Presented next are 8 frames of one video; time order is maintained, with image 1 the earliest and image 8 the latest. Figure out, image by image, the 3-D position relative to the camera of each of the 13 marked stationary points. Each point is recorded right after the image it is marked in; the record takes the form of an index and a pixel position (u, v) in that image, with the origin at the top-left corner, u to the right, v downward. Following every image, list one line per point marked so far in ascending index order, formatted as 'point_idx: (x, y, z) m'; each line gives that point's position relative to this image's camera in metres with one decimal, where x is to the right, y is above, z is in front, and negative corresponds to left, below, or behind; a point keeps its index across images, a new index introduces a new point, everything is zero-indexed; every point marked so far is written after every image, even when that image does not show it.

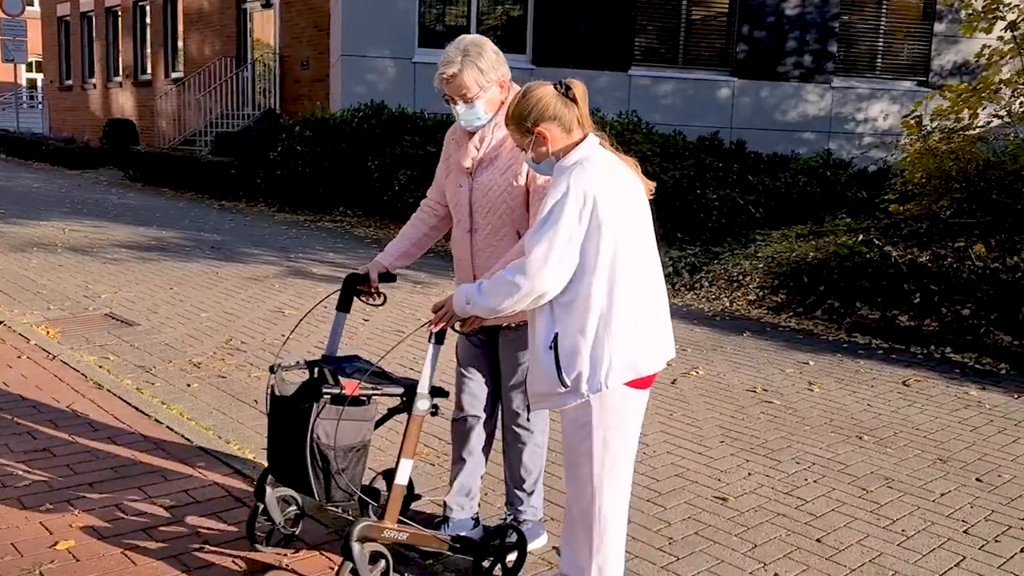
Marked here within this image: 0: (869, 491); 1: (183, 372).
0: (+1.7, -0.9, +4.5) m
1: (-2.0, -0.5, +6.0) m
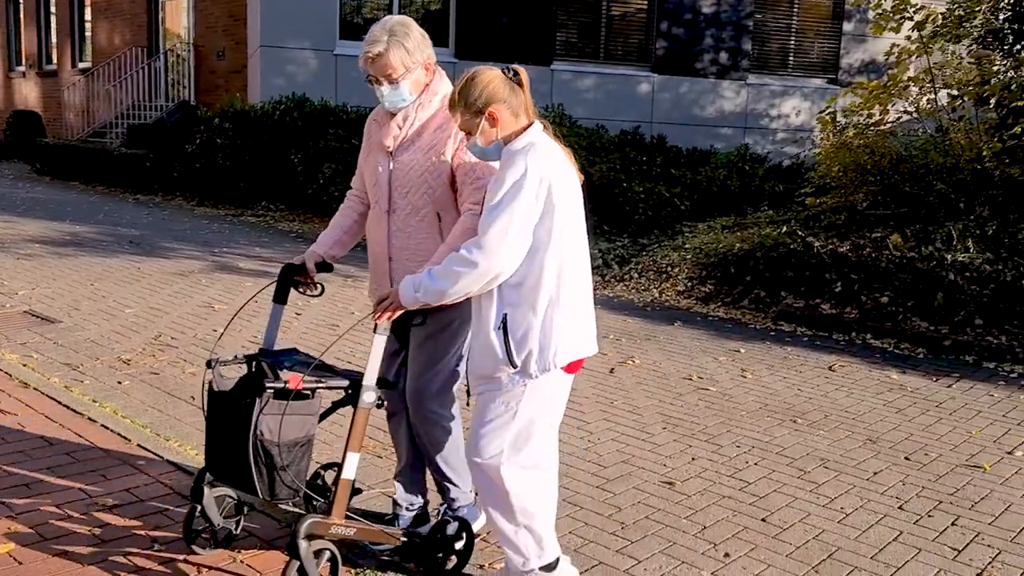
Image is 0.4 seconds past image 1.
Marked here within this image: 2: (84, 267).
0: (+1.4, -0.9, +4.7) m
1: (-2.4, -0.5, +5.8) m
2: (-4.0, +0.2, +9.2) m
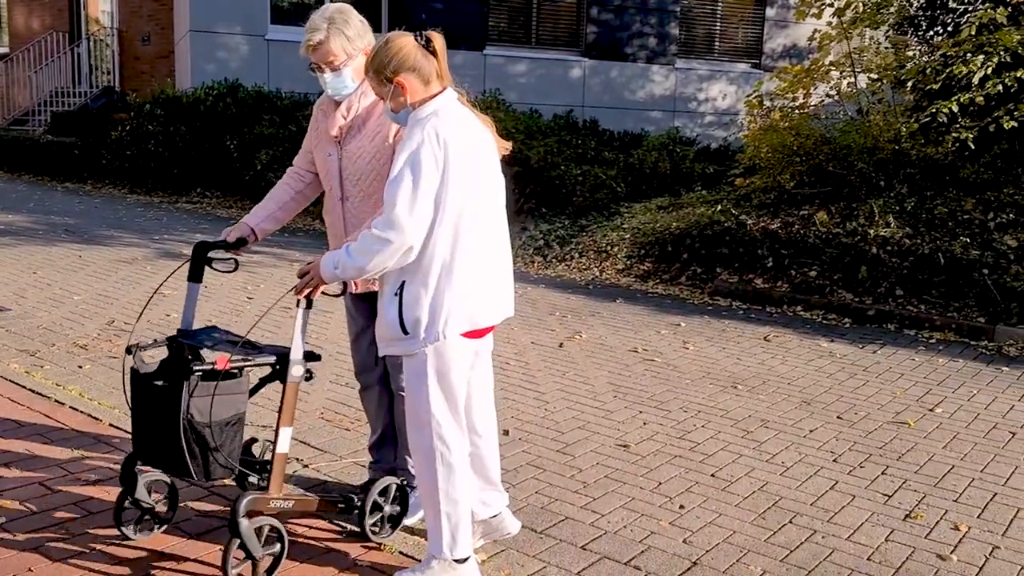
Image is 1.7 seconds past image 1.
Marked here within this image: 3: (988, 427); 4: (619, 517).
0: (+1.2, -0.7, +5.0) m
1: (-2.7, -0.4, +5.9) m
2: (-4.6, +0.3, +9.1) m
3: (+2.6, -0.7, +5.2) m
4: (+0.4, -0.9, +3.9) m
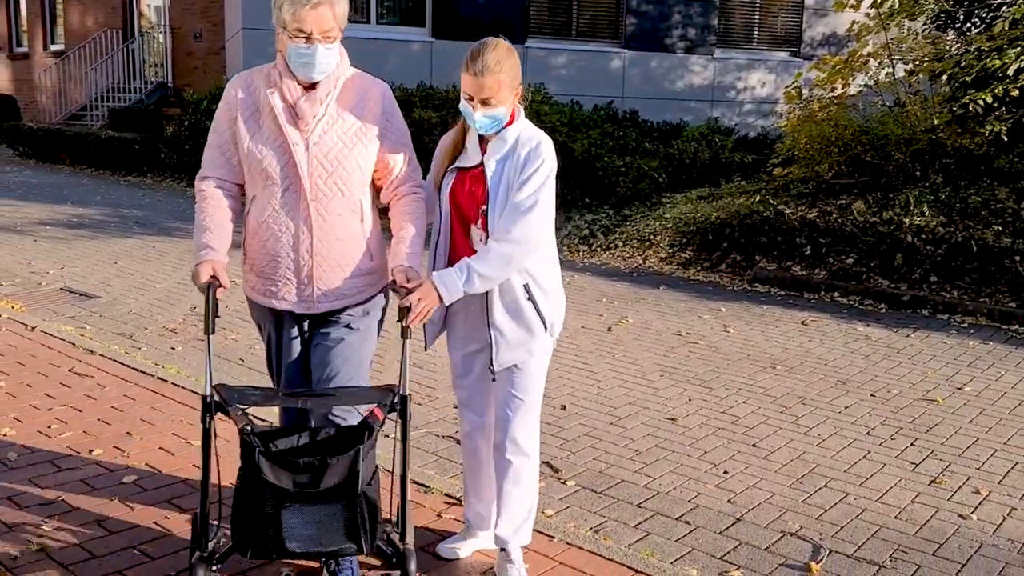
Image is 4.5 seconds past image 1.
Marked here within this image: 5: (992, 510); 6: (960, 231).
0: (+1.6, -0.7, +5.4) m
1: (-2.3, -0.3, +6.4) m
2: (-4.1, +0.4, +9.7) m
3: (+2.9, -0.7, +5.5) m
4: (+0.7, -0.9, +4.3) m
5: (+2.0, -0.9, +4.0) m
6: (+3.8, +0.5, +8.2) m
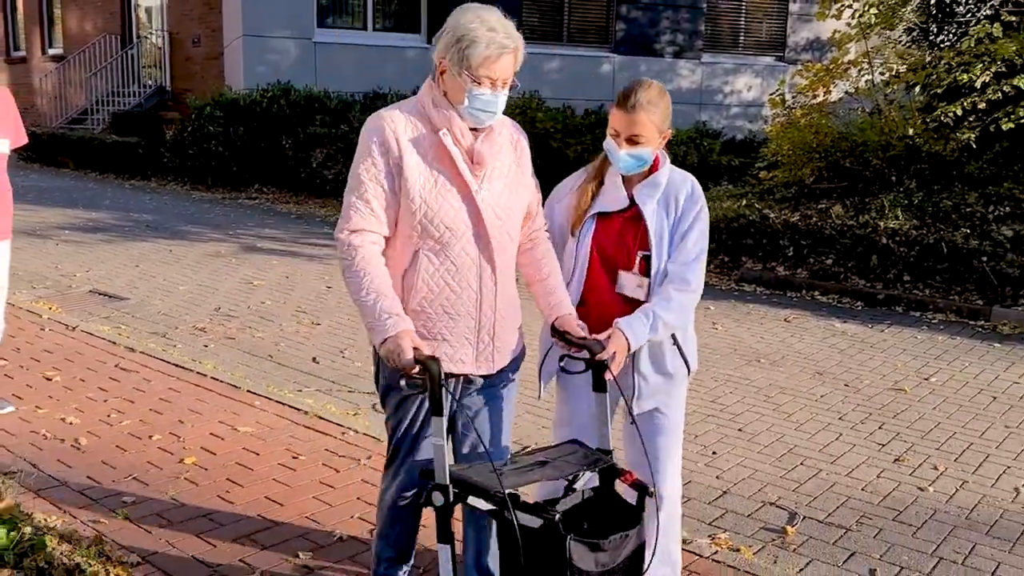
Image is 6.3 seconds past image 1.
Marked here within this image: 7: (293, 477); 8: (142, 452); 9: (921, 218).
0: (+1.6, -0.7, +6.0) m
1: (-2.3, -0.3, +6.9) m
2: (-4.1, +0.4, +10.2) m
3: (+2.9, -0.7, +6.1) m
4: (+0.8, -0.9, +4.9) m
5: (+2.1, -0.9, +4.6) m
6: (+3.8, +0.5, +8.8) m
7: (-1.0, -0.9, +4.4) m
8: (-1.8, -0.8, +4.6) m
9: (+3.8, +0.7, +9.1) m
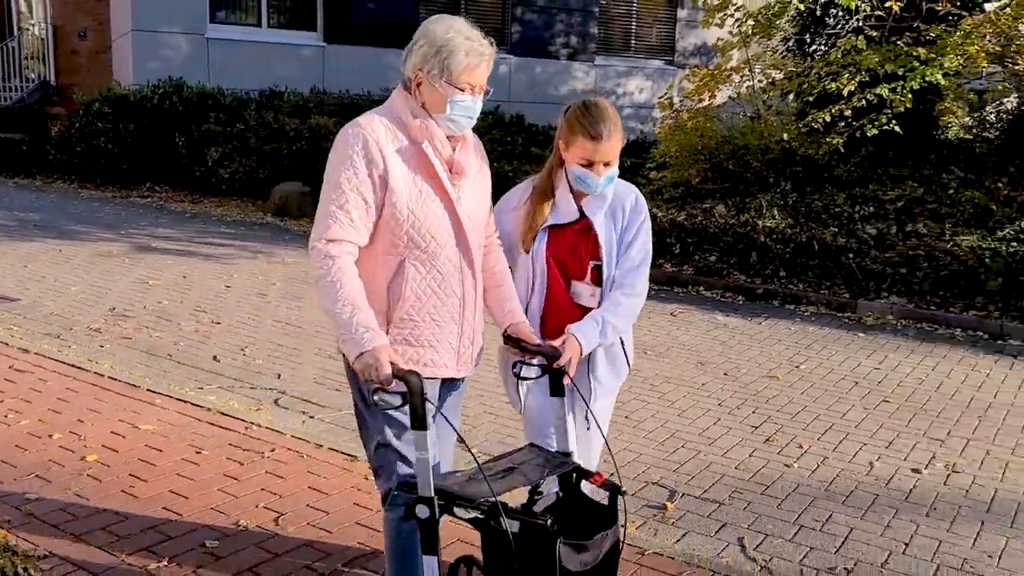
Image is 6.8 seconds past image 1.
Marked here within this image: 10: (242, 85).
0: (+0.9, -0.6, +6.4) m
1: (-3.0, -0.3, +6.9) m
2: (-5.2, +0.4, +9.9) m
3: (+2.3, -0.6, +6.6) m
4: (+0.2, -0.8, +5.2) m
5: (+1.6, -0.9, +5.0) m
6: (+2.8, +0.6, +9.4) m
7: (-1.5, -0.9, +4.5) m
8: (-2.3, -0.8, +4.7) m
9: (+2.8, +0.7, +9.7) m
10: (-4.3, +3.2, +15.3) m
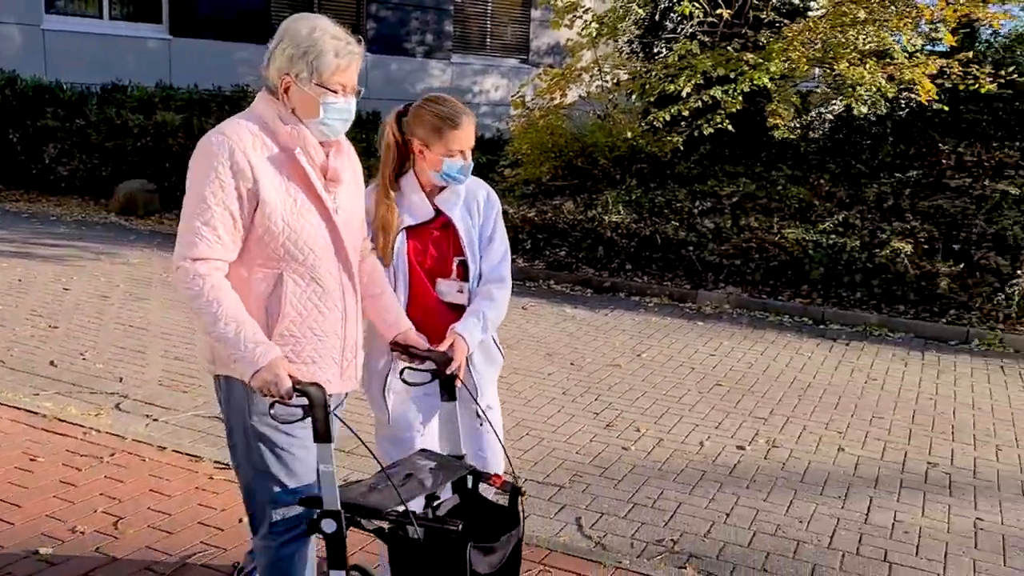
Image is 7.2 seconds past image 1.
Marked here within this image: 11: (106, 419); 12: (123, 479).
0: (-0.1, -0.6, +6.6) m
1: (-4.1, -0.4, +6.5) m
2: (-6.6, +0.3, +9.3) m
3: (+1.2, -0.6, +7.0) m
4: (-0.6, -0.8, +5.3) m
5: (+0.7, -0.8, +5.3) m
6: (+1.4, +0.6, +9.8) m
7: (-2.2, -0.9, +4.4) m
8: (-3.0, -0.8, +4.4) m
9: (+1.3, +0.8, +10.1) m
10: (-6.5, +3.2, +14.7) m
11: (-2.2, -0.7, +5.3) m
12: (-1.8, -0.9, +4.4) m
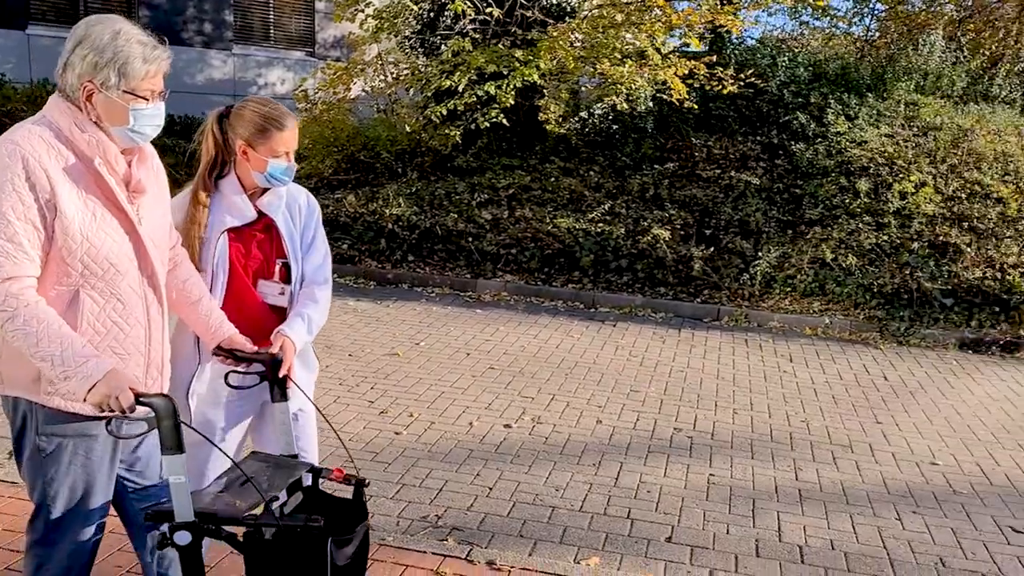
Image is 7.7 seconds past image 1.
0: (-1.6, -0.6, +6.5) m
1: (-5.5, -0.5, +5.7) m
2: (-8.6, +0.2, +7.8) m
3: (-0.4, -0.5, +7.2) m
4: (-1.8, -0.8, +5.2) m
5: (-0.5, -0.8, +5.5) m
6: (-0.9, +0.7, +10.0) m
7: (-3.2, -0.9, +4.0) m
8: (-4.0, -0.9, +3.8) m
9: (-1.0, +0.9, +10.2) m
10: (-9.7, +3.0, +13.1) m
11: (-3.4, -0.7, +4.8) m
12: (-2.8, -0.9, +4.1) m
